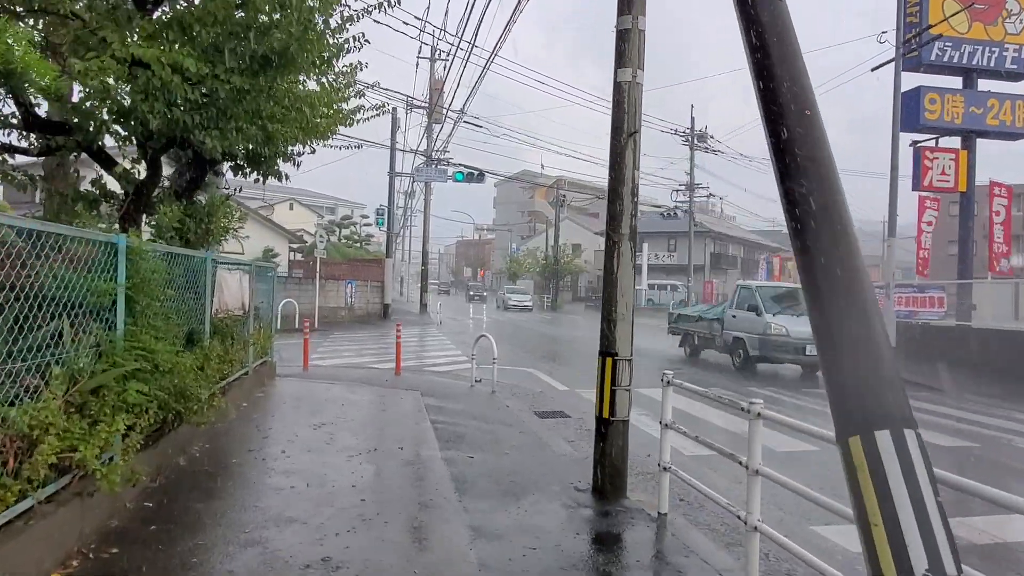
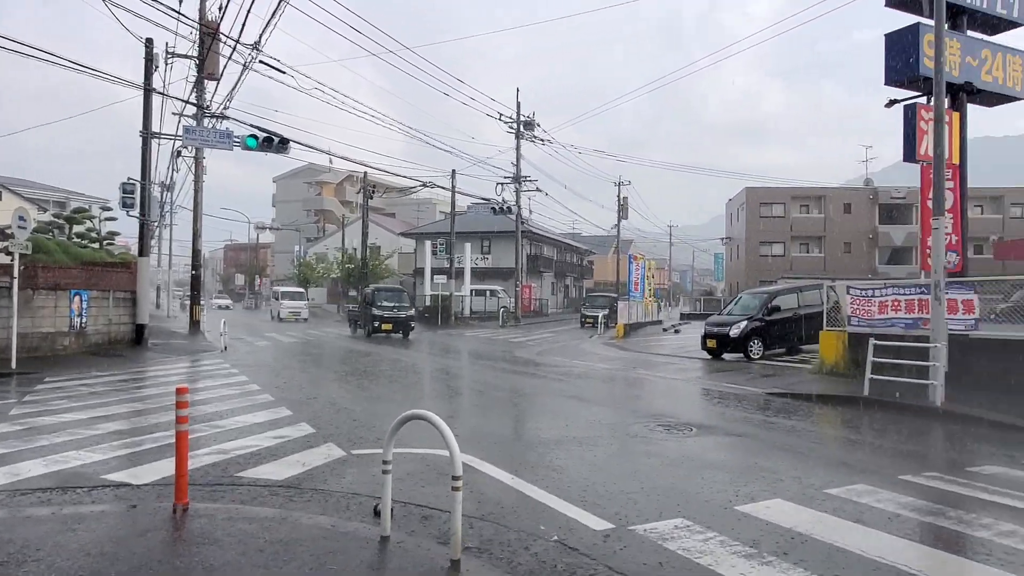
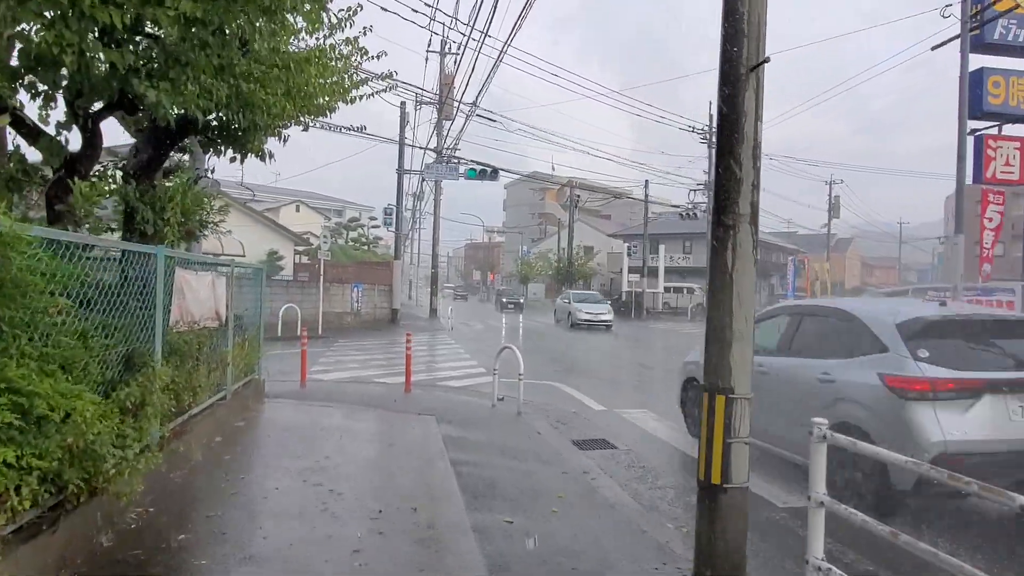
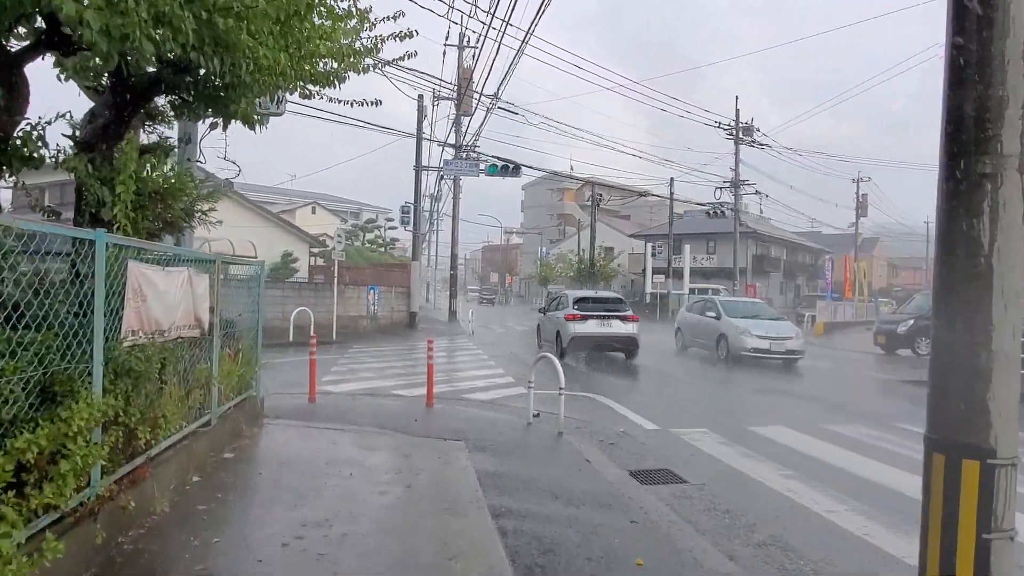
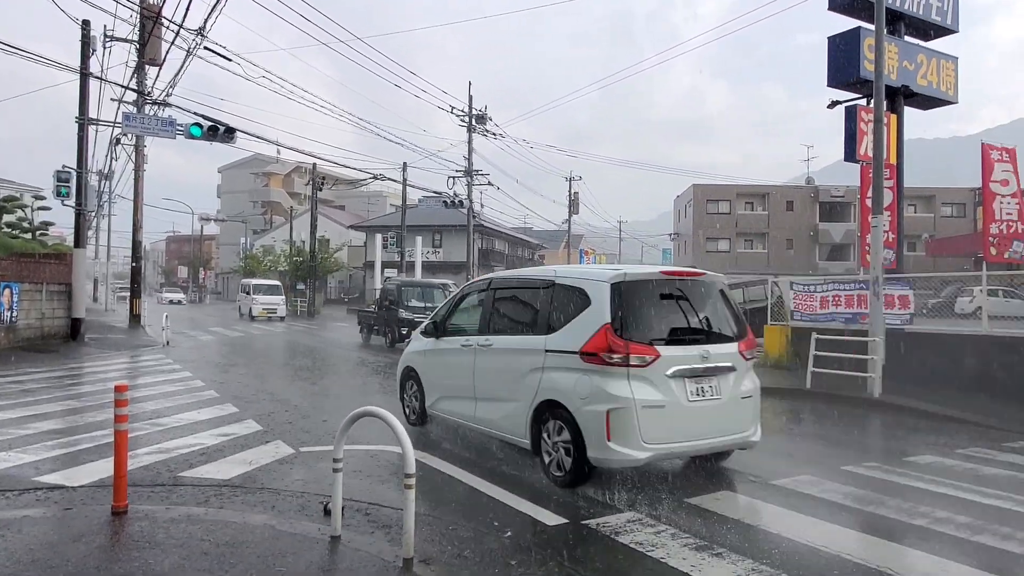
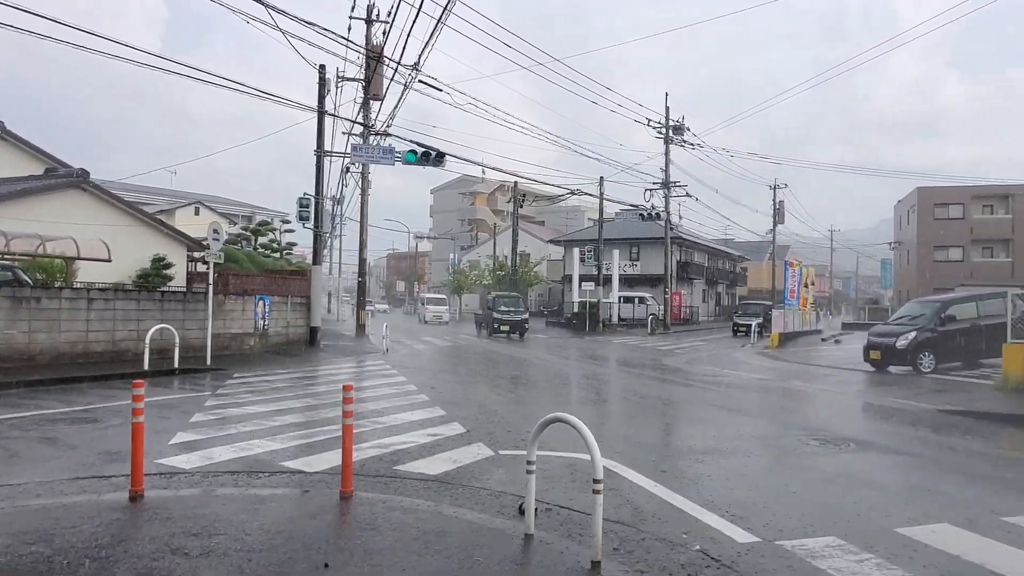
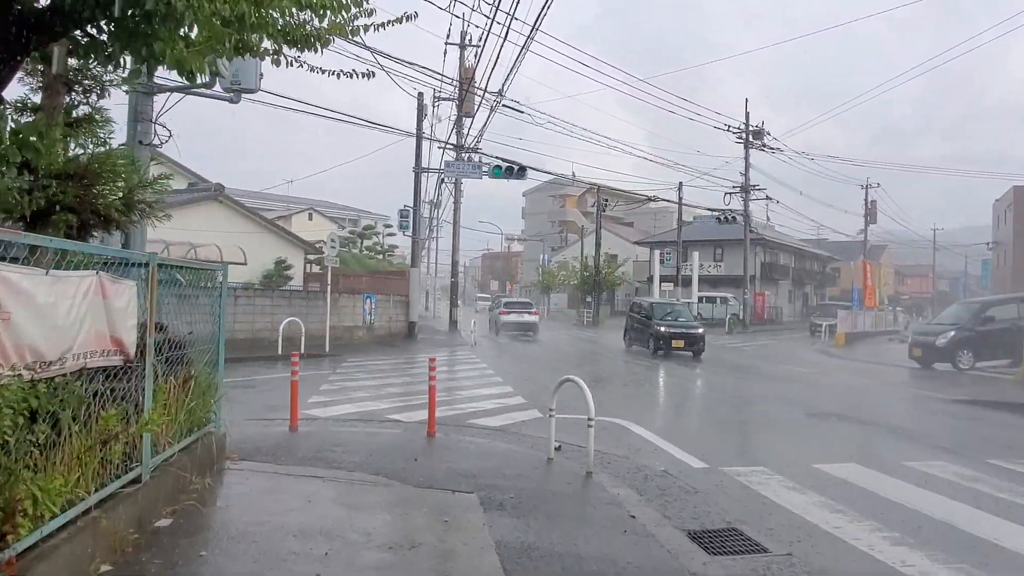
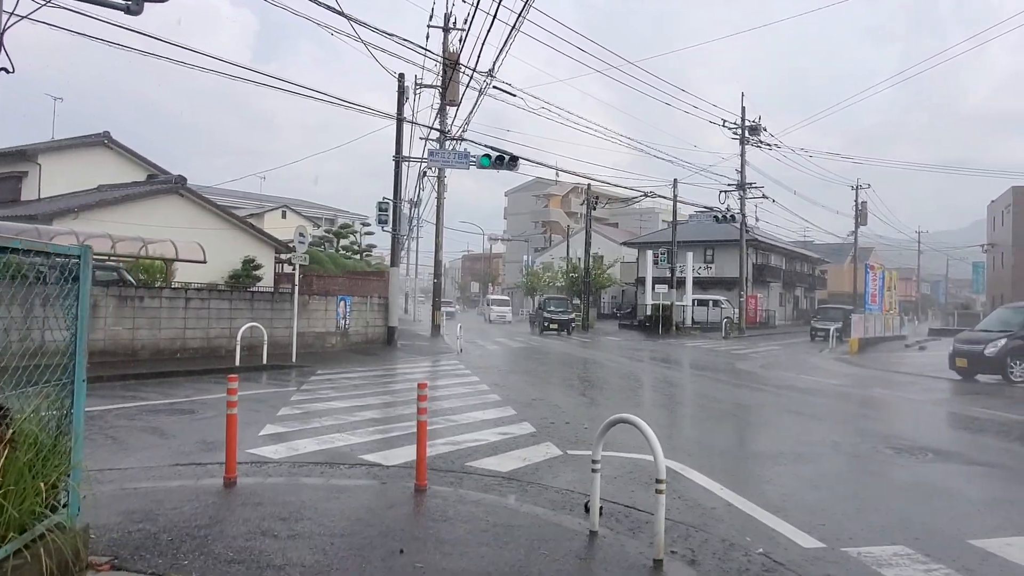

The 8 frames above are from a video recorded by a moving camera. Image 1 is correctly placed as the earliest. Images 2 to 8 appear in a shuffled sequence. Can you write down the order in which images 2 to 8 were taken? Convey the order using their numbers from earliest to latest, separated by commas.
3, 4, 7, 8, 6, 2, 5
